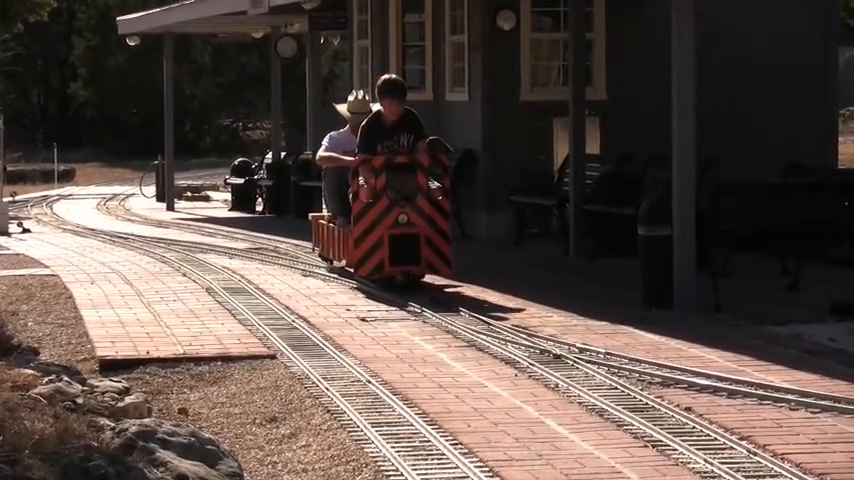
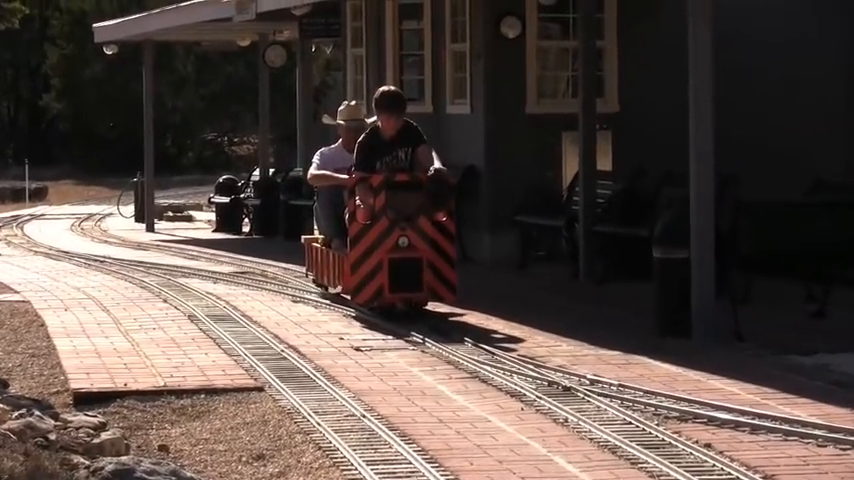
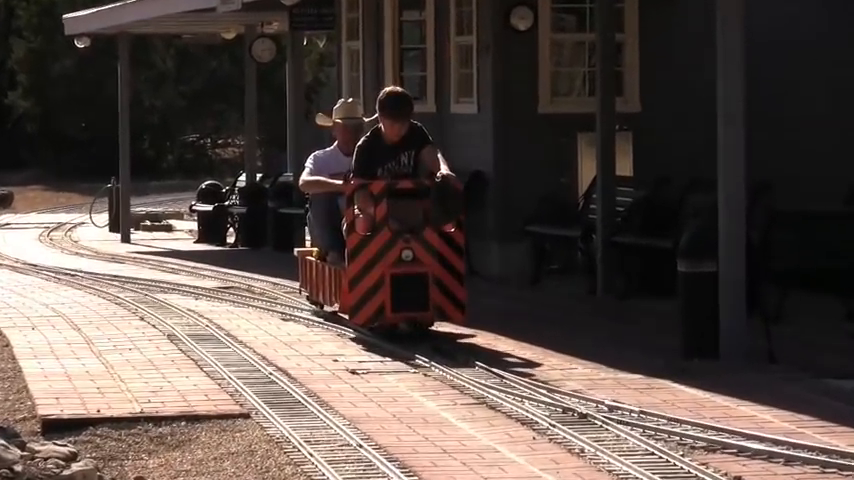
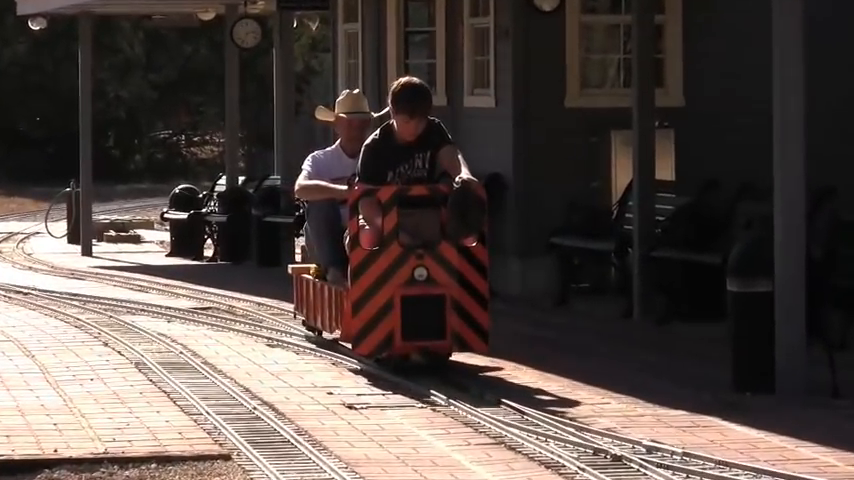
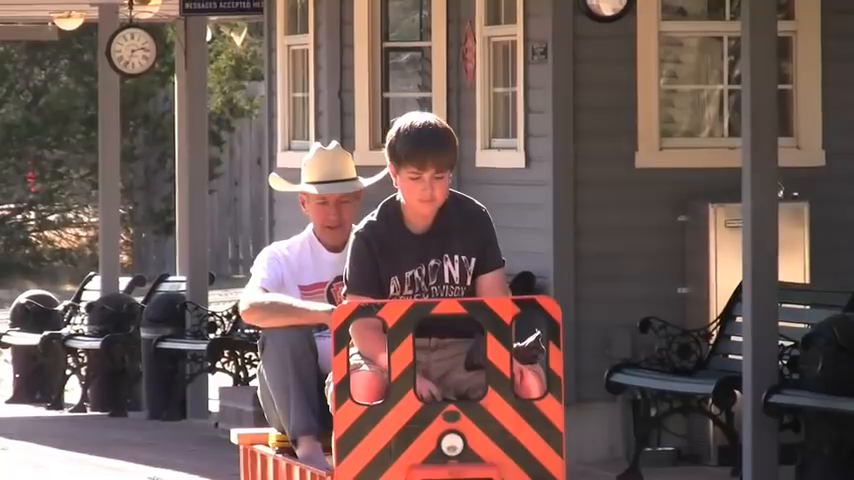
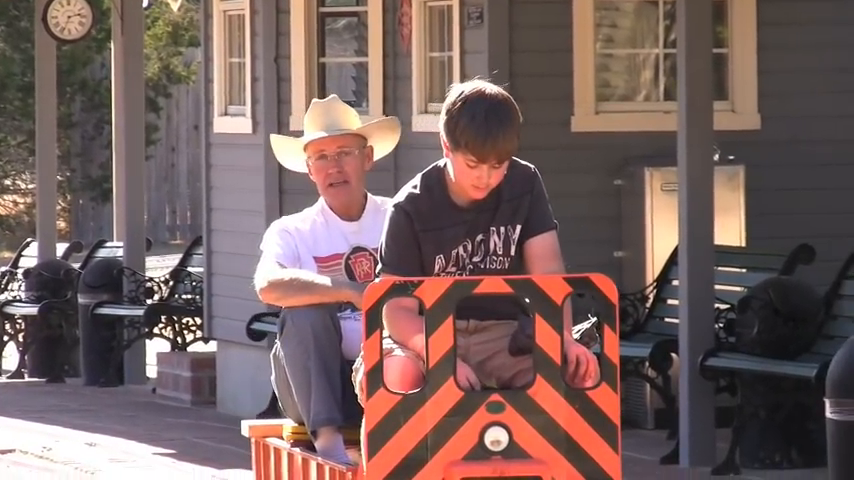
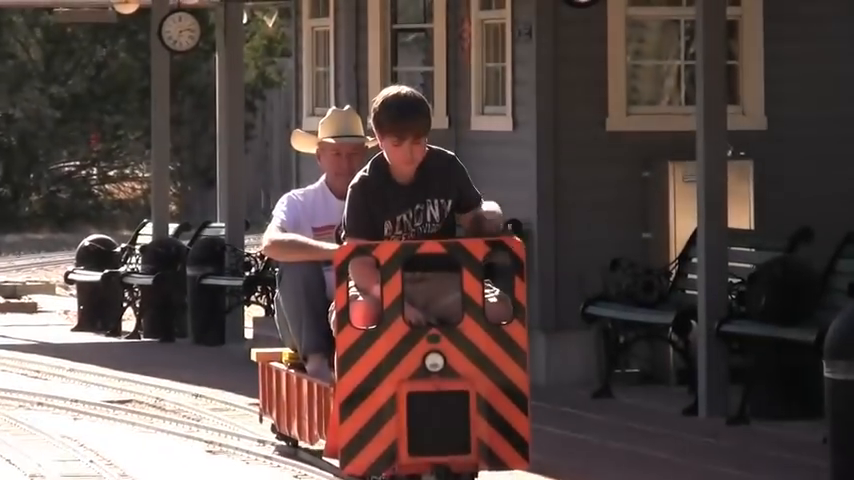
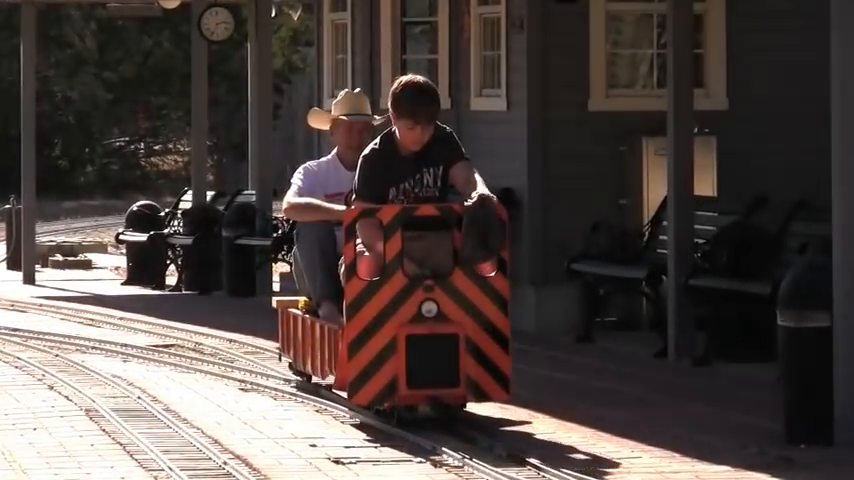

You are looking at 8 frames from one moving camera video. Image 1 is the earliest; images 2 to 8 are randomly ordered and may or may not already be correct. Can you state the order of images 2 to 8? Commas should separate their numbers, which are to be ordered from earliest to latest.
2, 3, 4, 8, 7, 5, 6
